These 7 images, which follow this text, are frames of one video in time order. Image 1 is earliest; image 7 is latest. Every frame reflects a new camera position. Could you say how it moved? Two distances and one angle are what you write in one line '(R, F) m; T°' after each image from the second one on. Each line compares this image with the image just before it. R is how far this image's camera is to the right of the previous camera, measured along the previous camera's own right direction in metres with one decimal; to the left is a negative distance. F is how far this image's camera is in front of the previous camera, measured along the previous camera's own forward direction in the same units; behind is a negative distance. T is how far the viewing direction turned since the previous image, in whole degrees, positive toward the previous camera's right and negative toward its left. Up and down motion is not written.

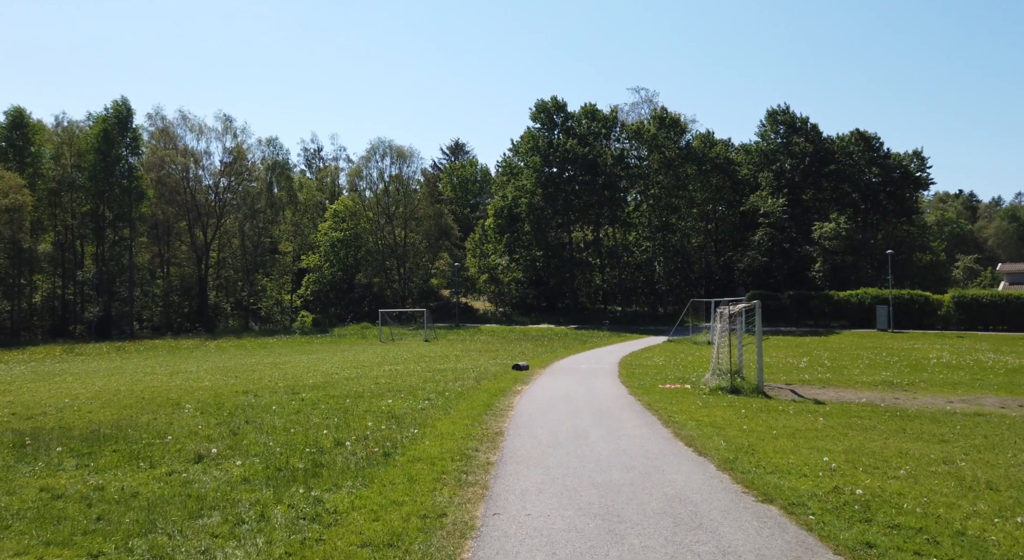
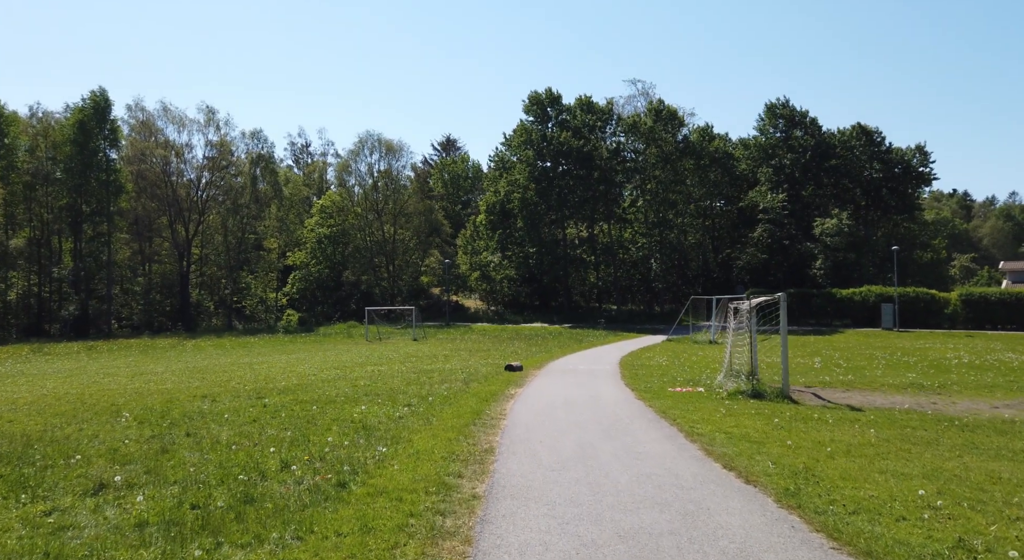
(0.0, +2.3) m; +1°
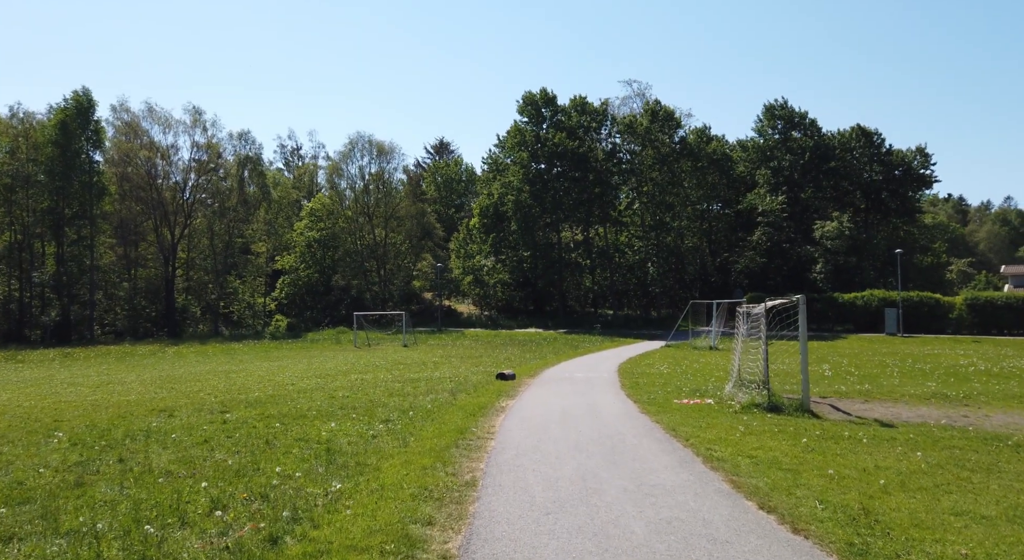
(+0.1, +1.7) m; 0°
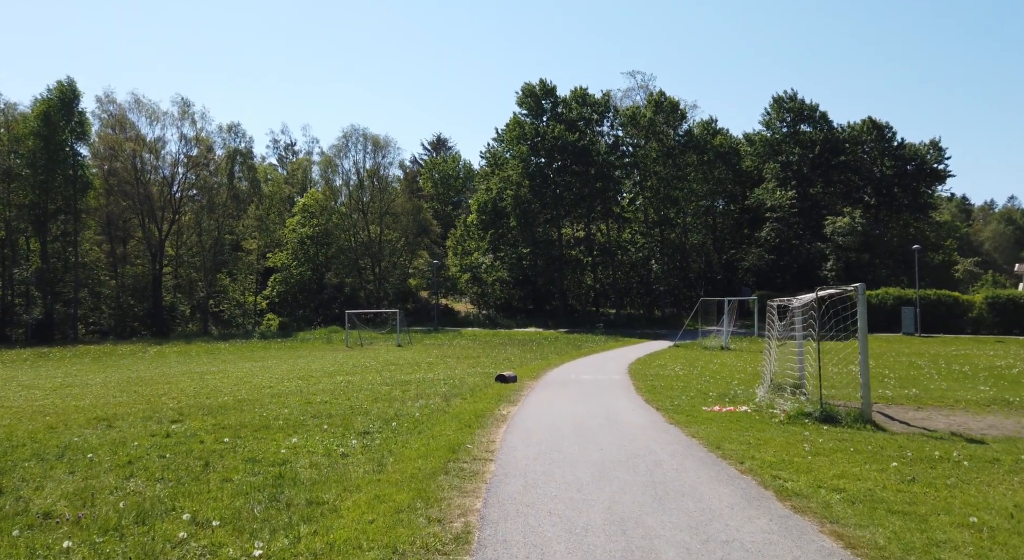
(-0.1, +2.5) m; 0°
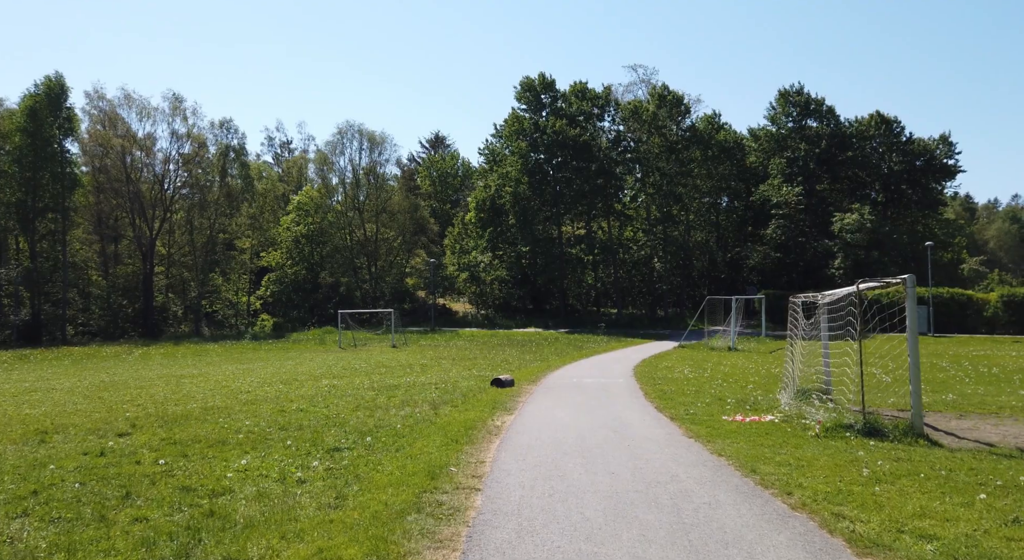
(+0.1, +1.7) m; 0°
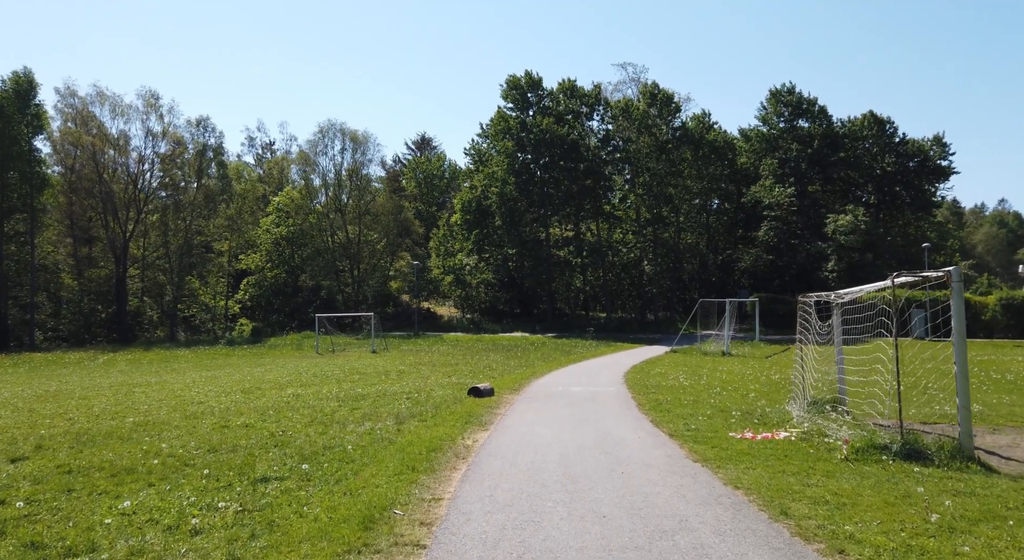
(+0.2, +1.9) m; +1°
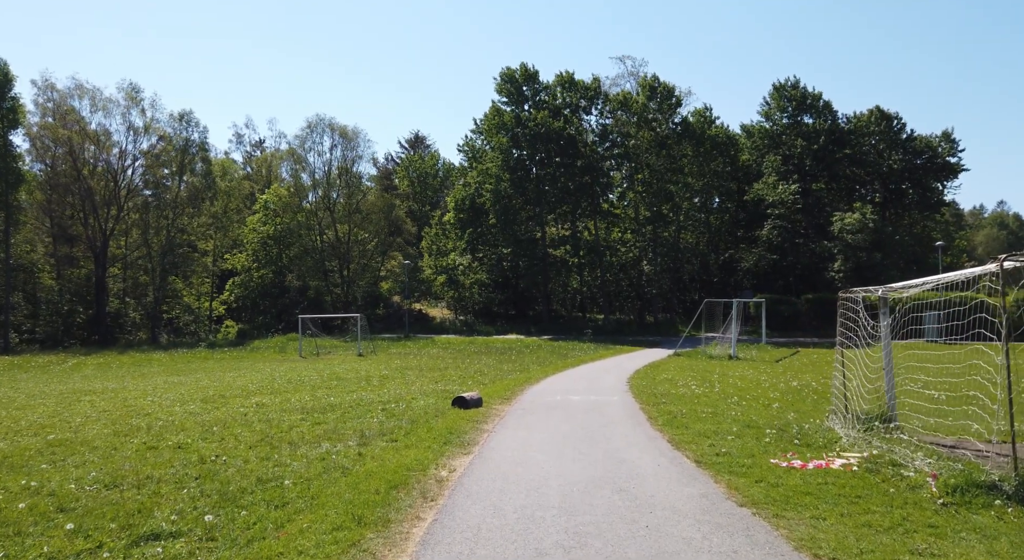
(+0.1, +2.3) m; 0°
